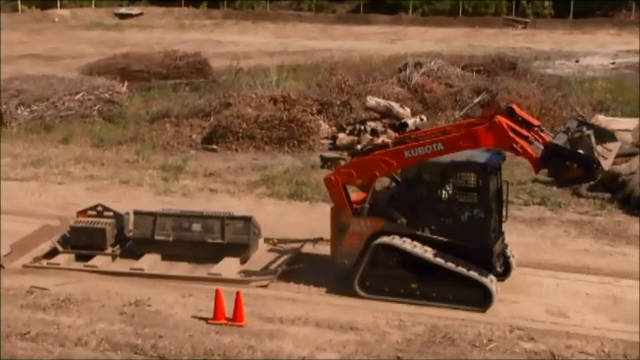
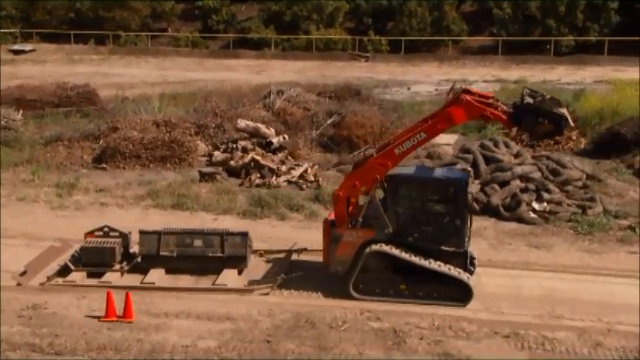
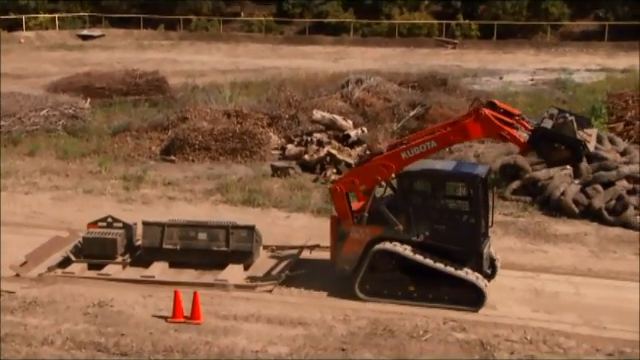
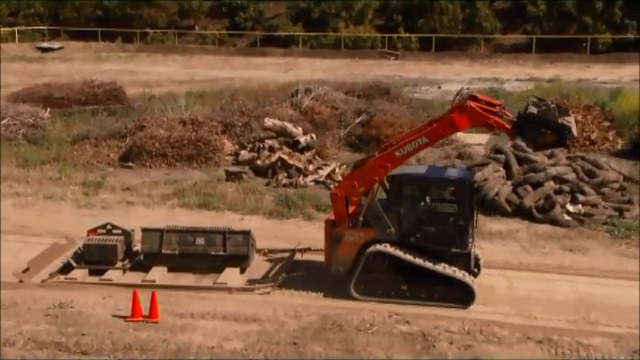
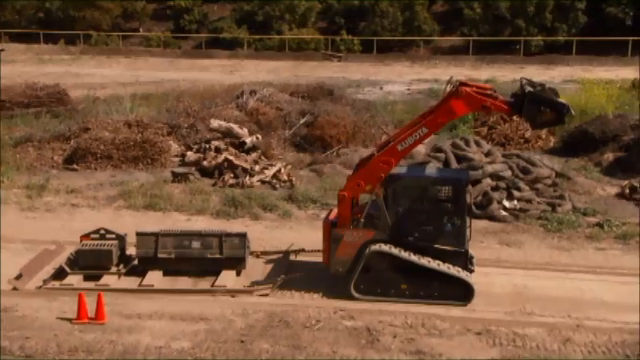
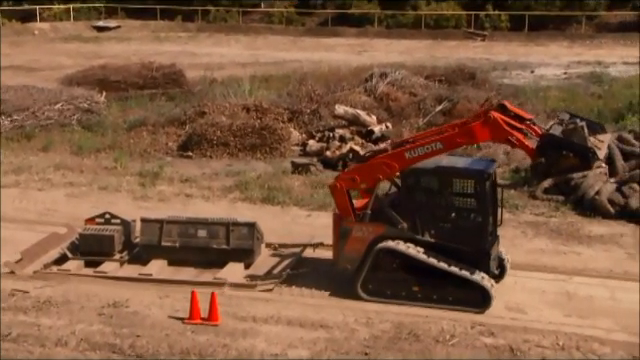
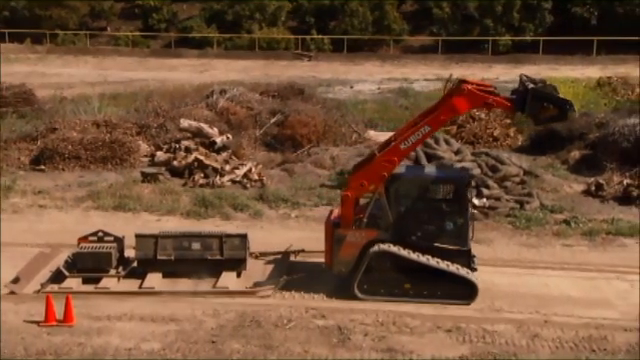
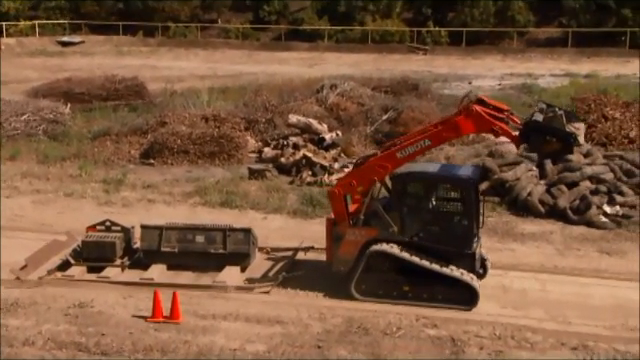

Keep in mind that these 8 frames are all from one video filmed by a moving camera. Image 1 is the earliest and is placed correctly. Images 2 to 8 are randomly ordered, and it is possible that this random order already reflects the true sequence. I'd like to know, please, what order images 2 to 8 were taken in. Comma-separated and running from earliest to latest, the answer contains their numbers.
6, 3, 8, 4, 2, 5, 7
